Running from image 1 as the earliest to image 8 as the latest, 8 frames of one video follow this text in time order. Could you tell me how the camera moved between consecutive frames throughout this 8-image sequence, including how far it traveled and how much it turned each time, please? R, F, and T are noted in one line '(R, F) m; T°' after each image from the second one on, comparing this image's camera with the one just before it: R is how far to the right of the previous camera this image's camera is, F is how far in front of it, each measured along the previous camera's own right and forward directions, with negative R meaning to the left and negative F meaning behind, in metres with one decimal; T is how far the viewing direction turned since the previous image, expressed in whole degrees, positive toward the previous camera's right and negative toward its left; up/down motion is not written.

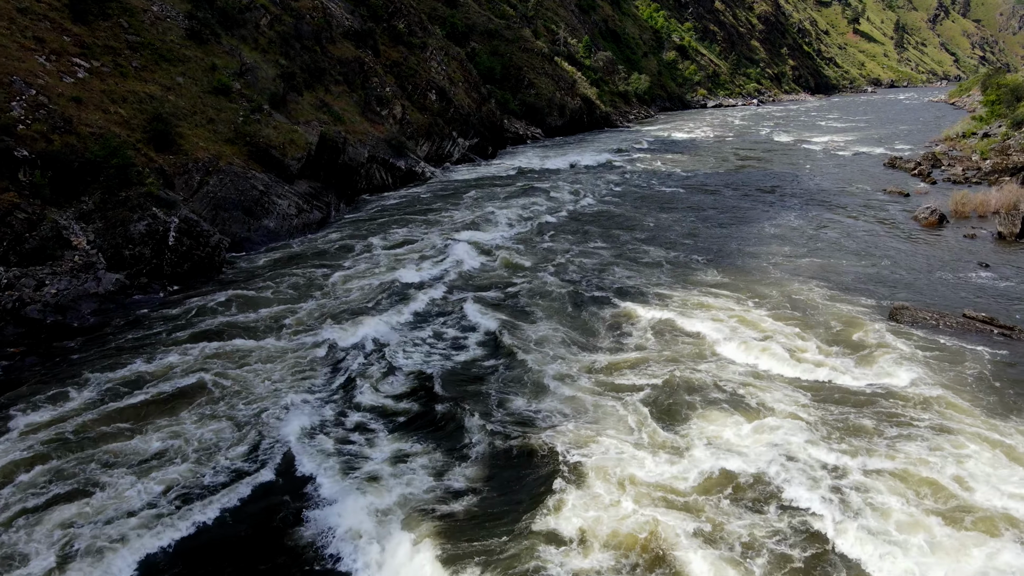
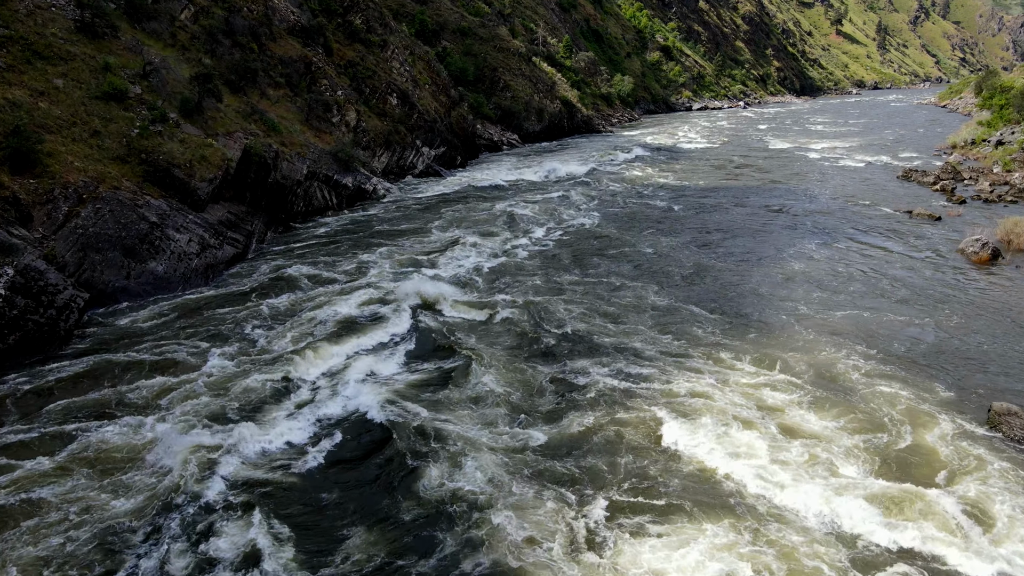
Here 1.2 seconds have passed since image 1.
(+0.6, +4.0) m; +1°
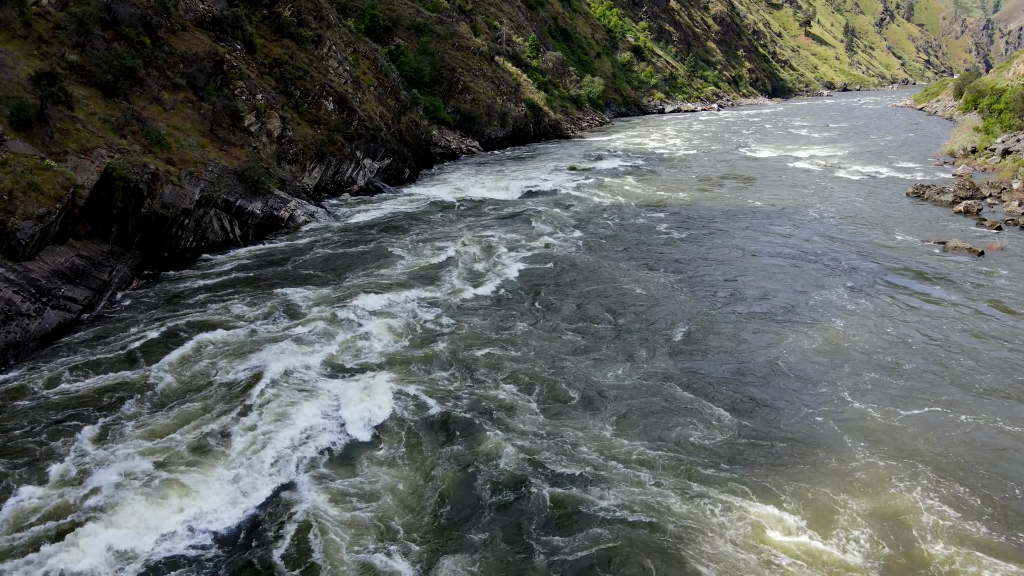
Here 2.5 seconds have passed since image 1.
(+0.7, +4.4) m; +2°
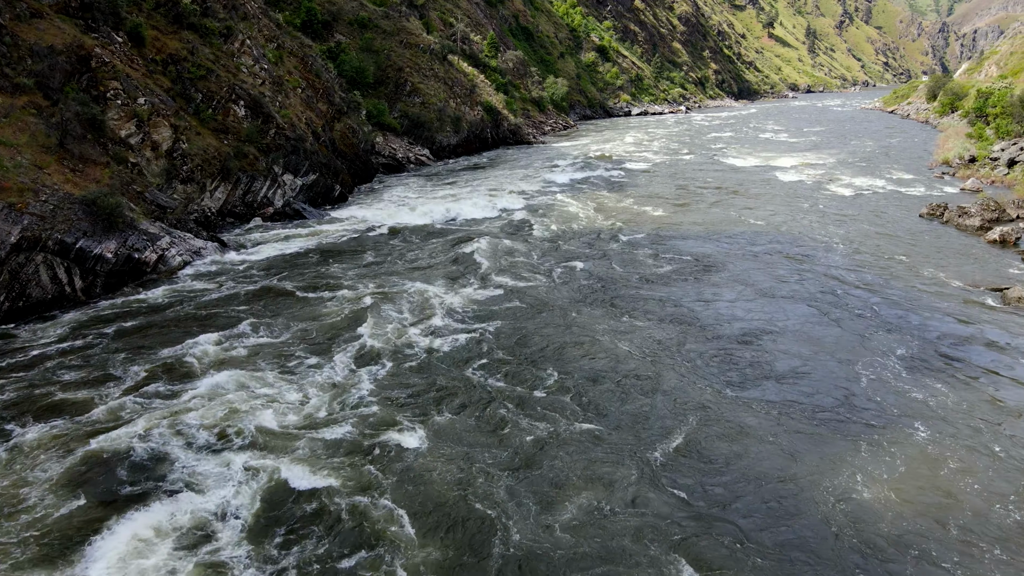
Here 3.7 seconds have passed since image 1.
(+0.6, +4.5) m; +3°
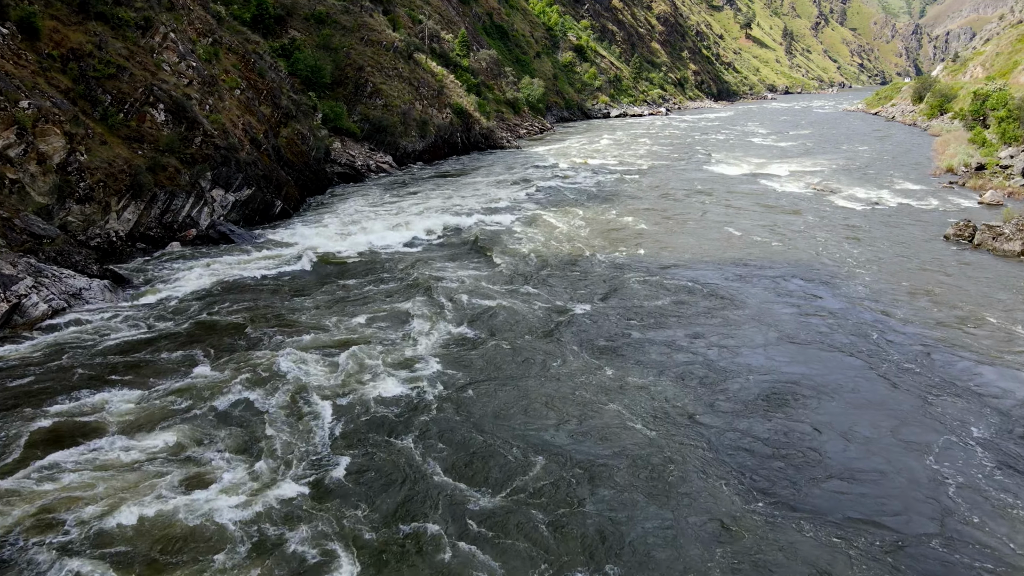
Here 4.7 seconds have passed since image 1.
(+0.4, +3.3) m; +2°
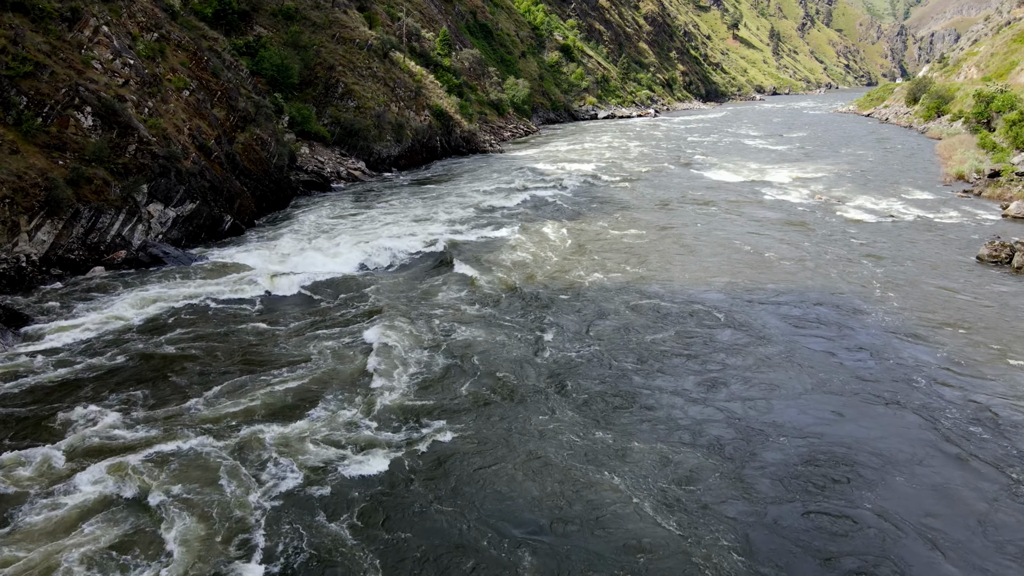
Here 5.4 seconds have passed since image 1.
(+0.3, +2.4) m; +1°
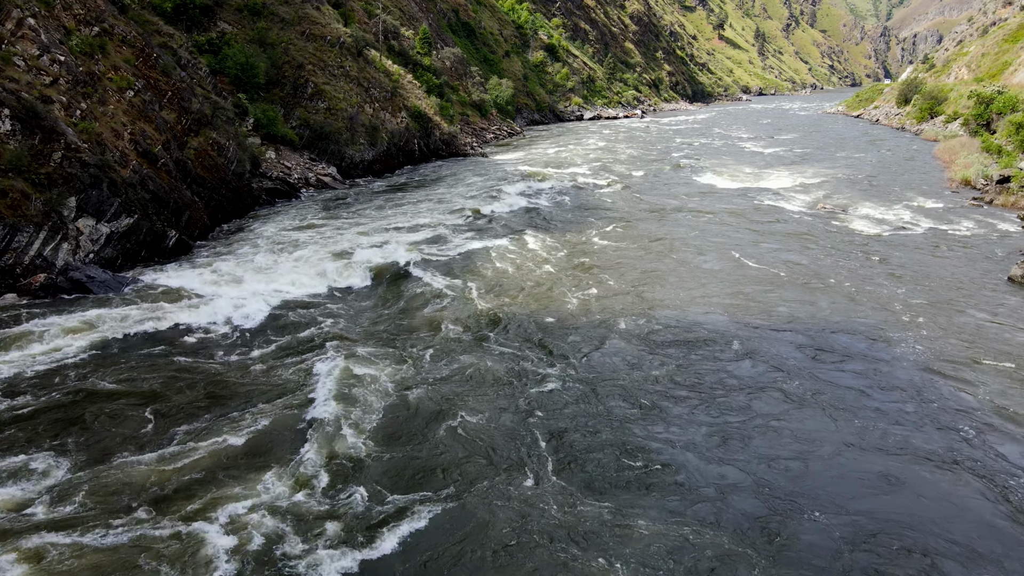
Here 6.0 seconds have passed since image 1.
(+0.2, +2.0) m; +1°
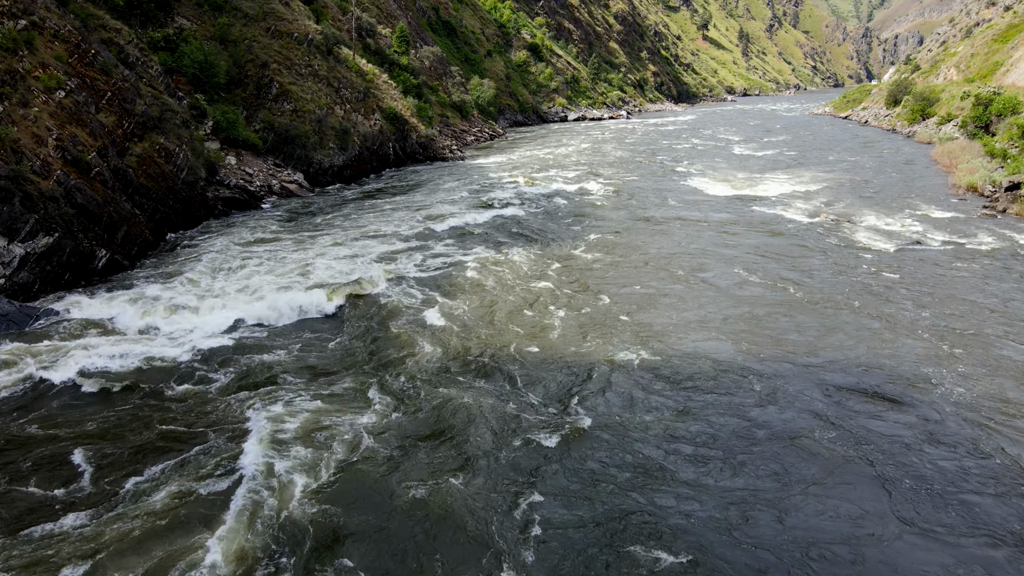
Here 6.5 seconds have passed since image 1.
(+0.2, +2.0) m; +1°
